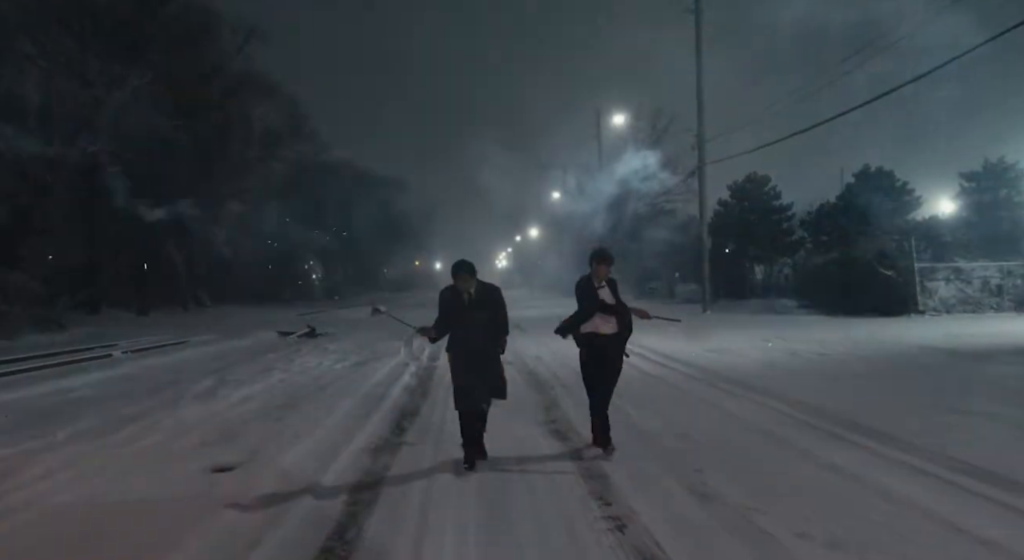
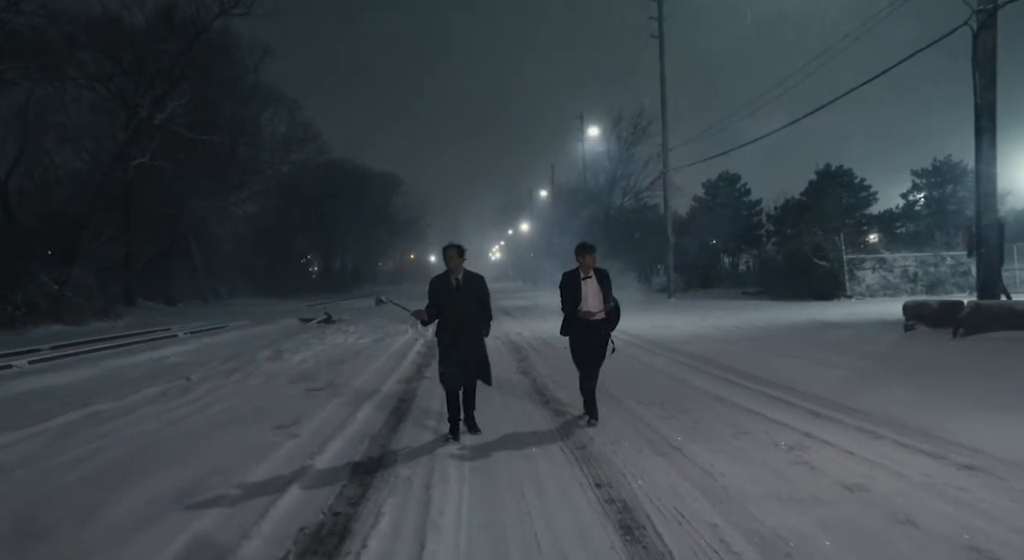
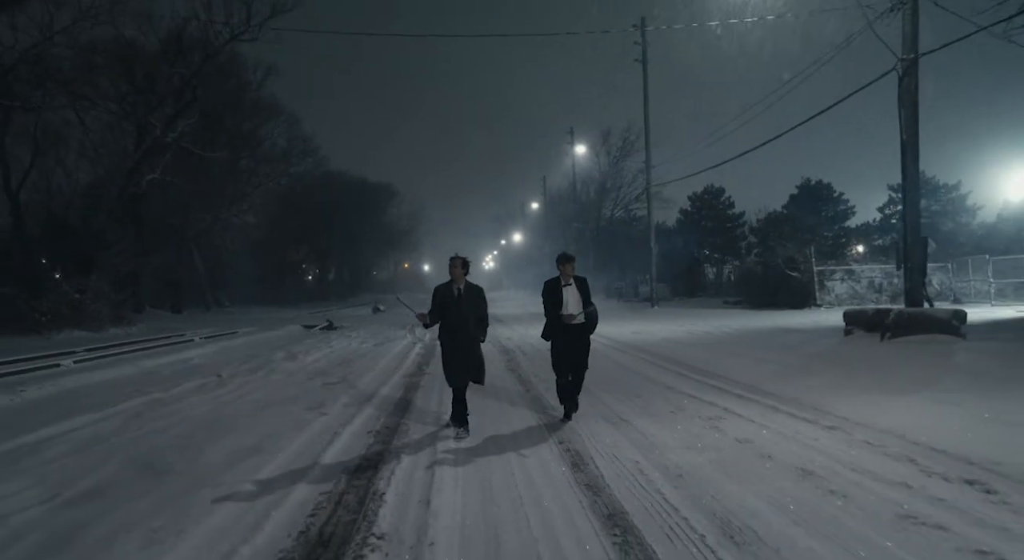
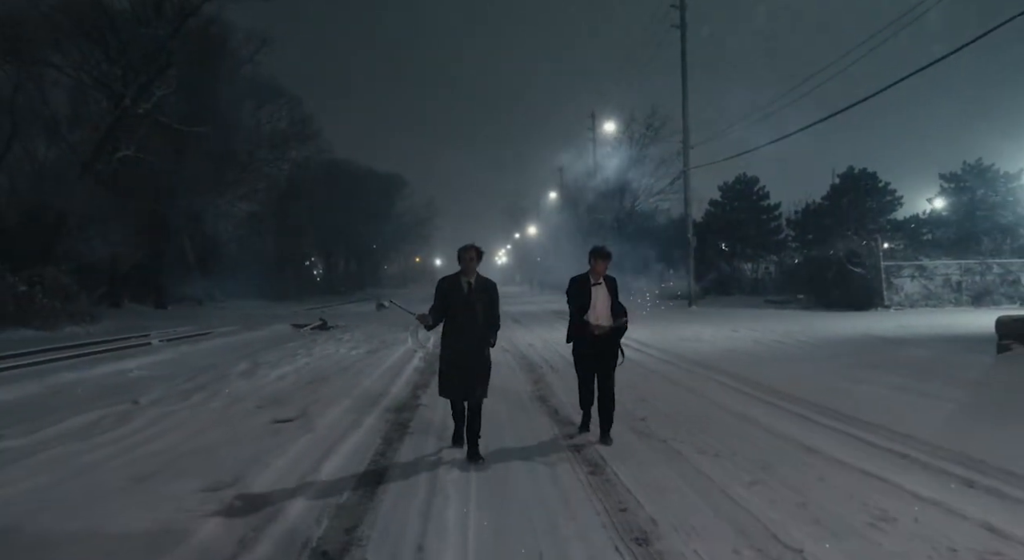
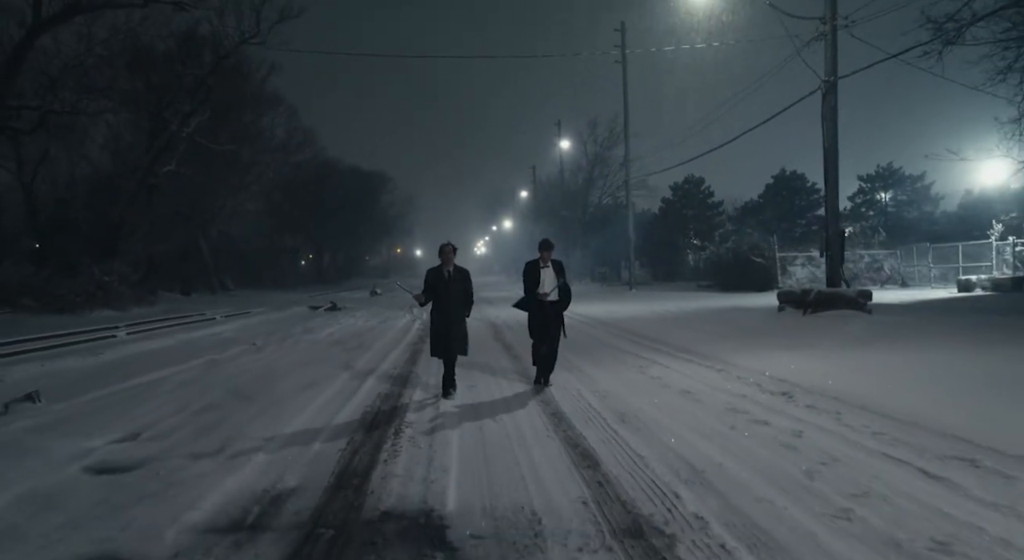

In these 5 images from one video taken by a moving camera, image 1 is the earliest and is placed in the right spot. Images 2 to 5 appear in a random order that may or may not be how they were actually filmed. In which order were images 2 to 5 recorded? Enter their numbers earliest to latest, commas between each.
4, 2, 3, 5
